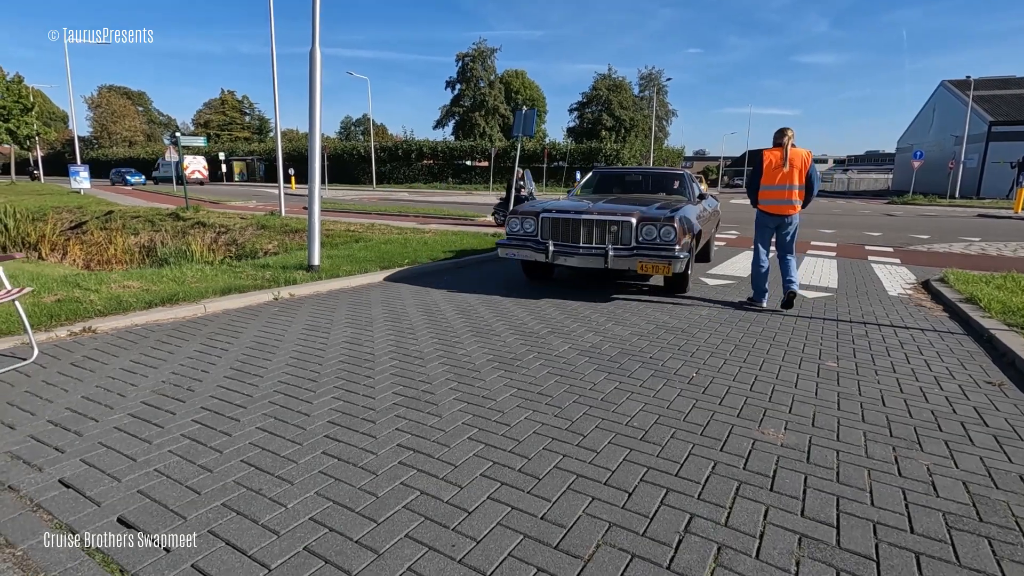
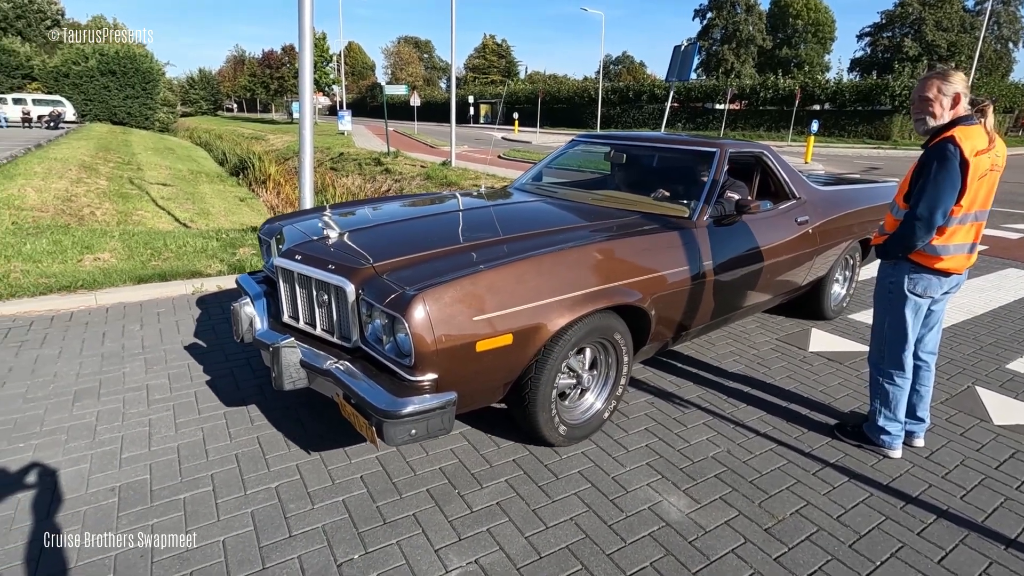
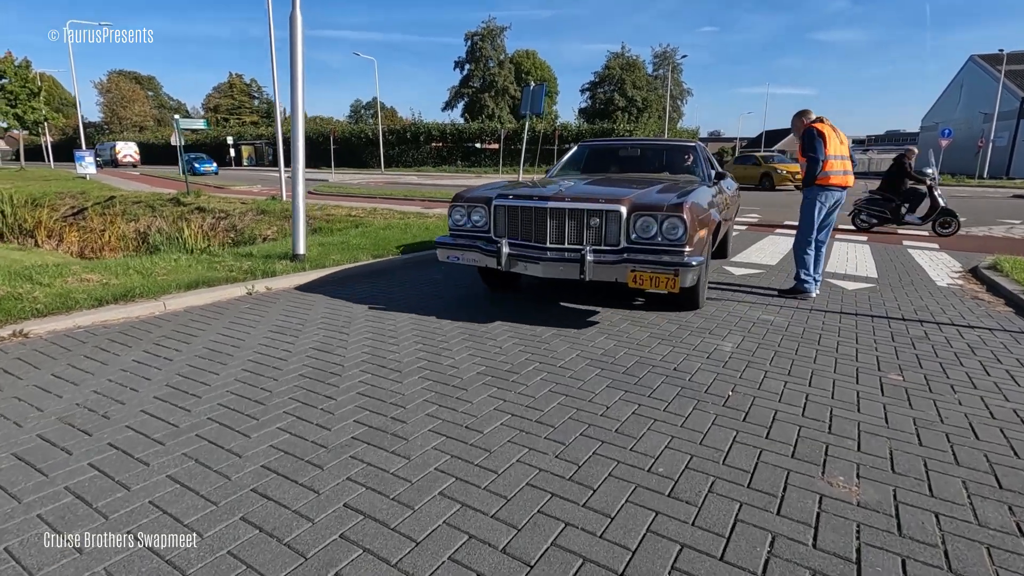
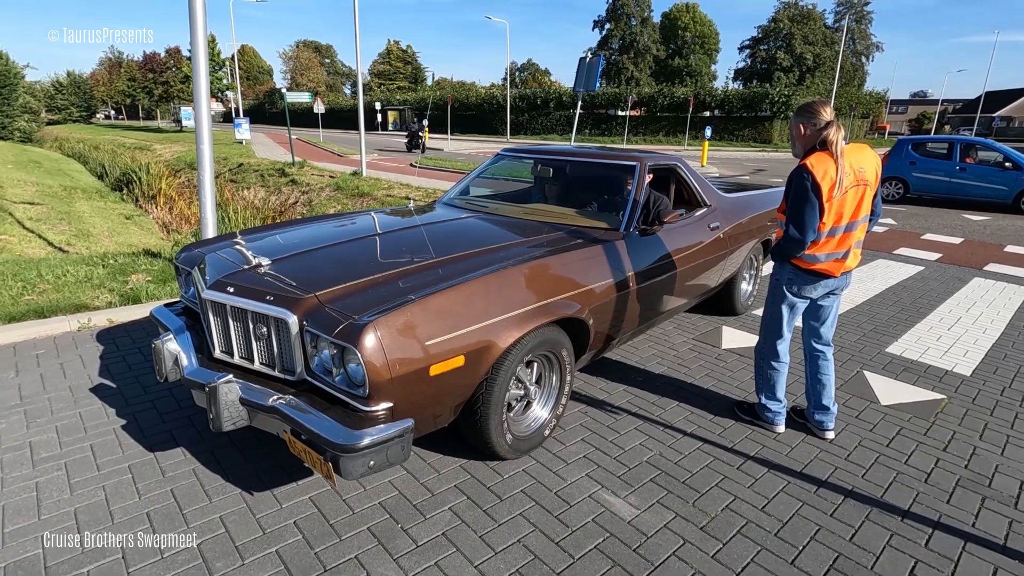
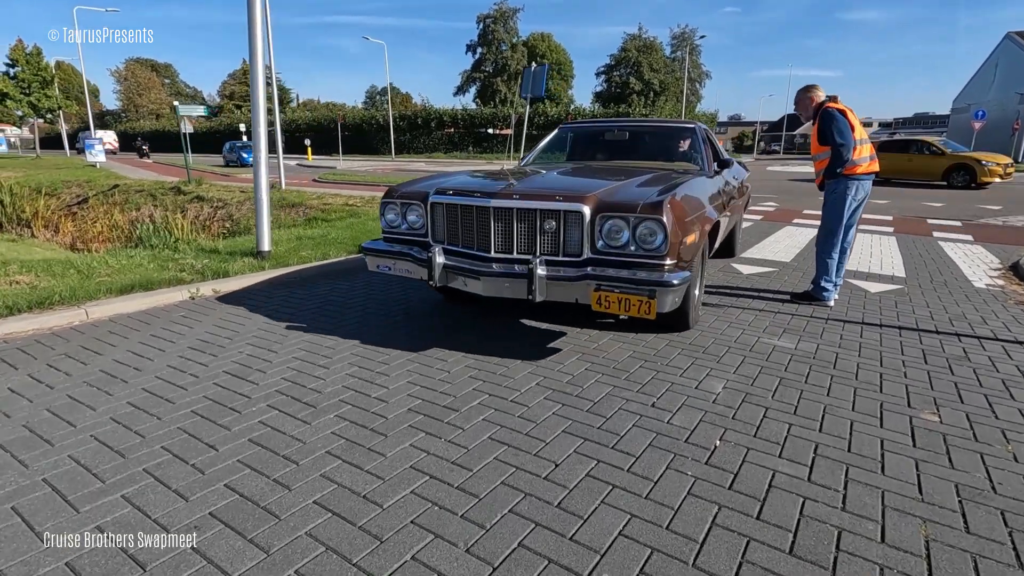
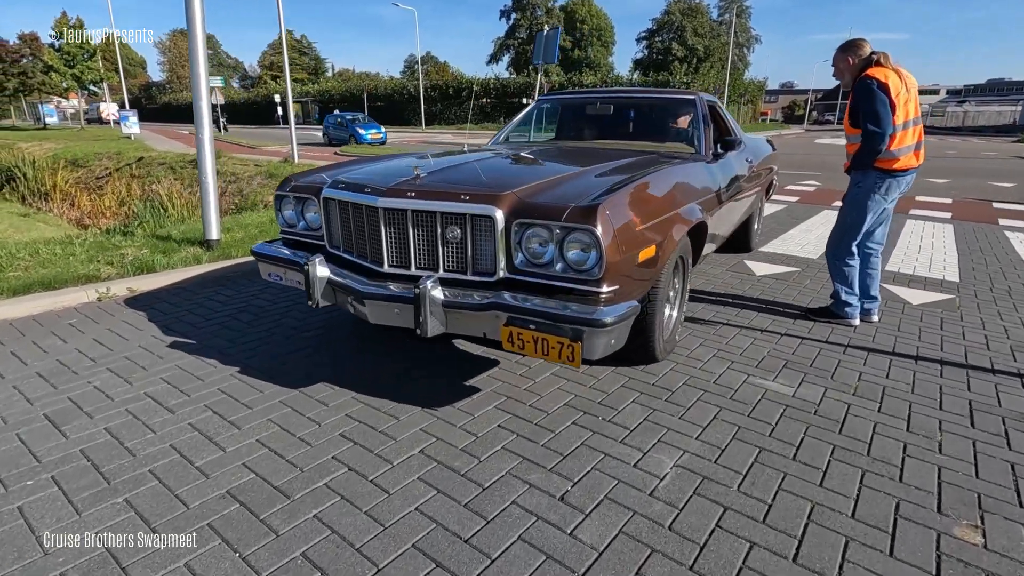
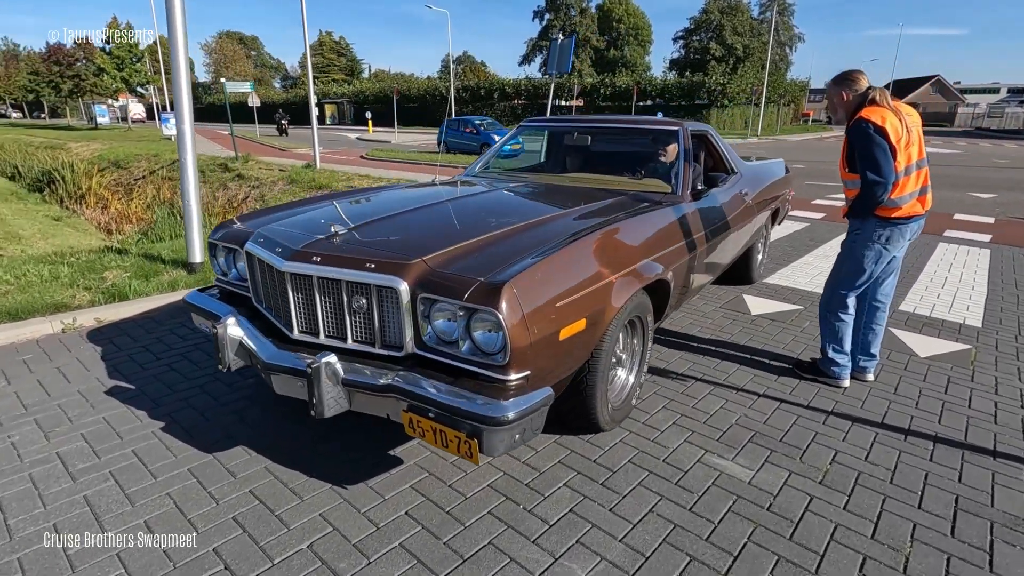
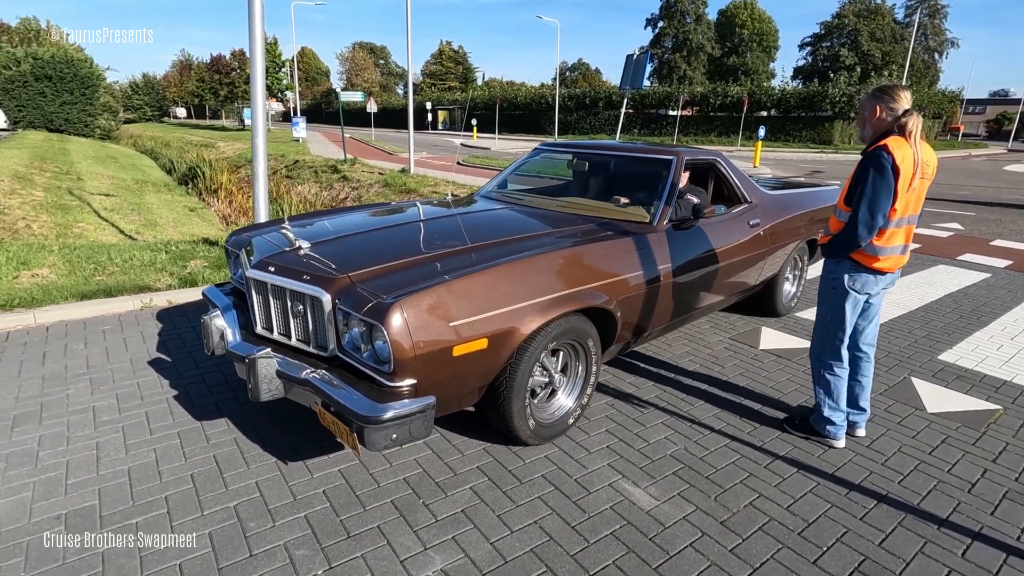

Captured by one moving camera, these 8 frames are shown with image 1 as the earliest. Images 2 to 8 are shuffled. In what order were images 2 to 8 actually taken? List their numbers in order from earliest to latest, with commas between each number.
3, 5, 6, 7, 4, 8, 2
